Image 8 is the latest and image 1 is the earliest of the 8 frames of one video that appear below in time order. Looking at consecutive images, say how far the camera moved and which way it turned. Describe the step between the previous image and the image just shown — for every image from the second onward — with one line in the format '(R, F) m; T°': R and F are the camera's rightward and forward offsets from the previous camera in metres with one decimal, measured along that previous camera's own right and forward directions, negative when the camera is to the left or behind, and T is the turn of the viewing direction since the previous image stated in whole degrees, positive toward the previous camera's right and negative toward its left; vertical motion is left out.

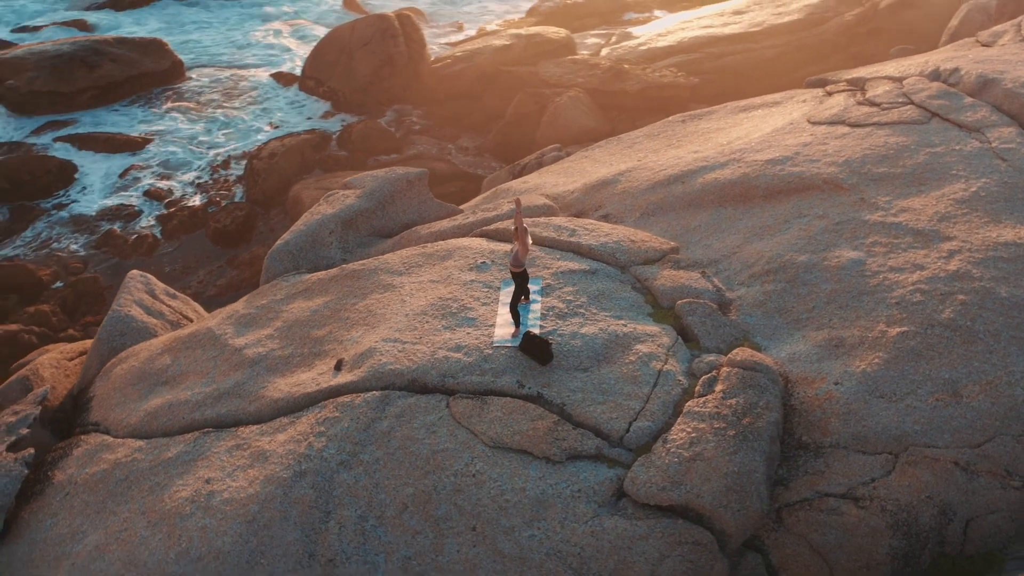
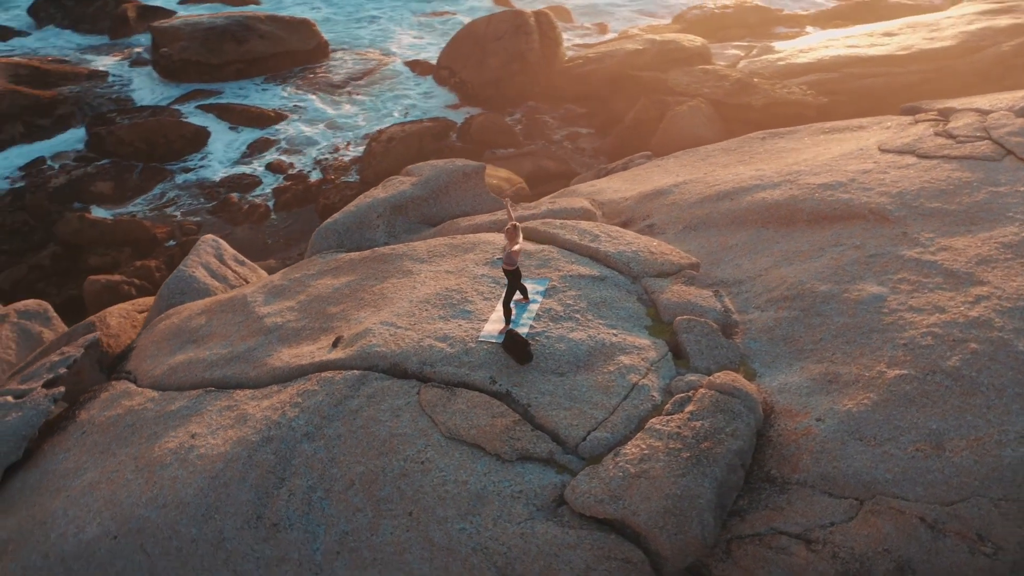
(+1.1, +0.1) m; -9°
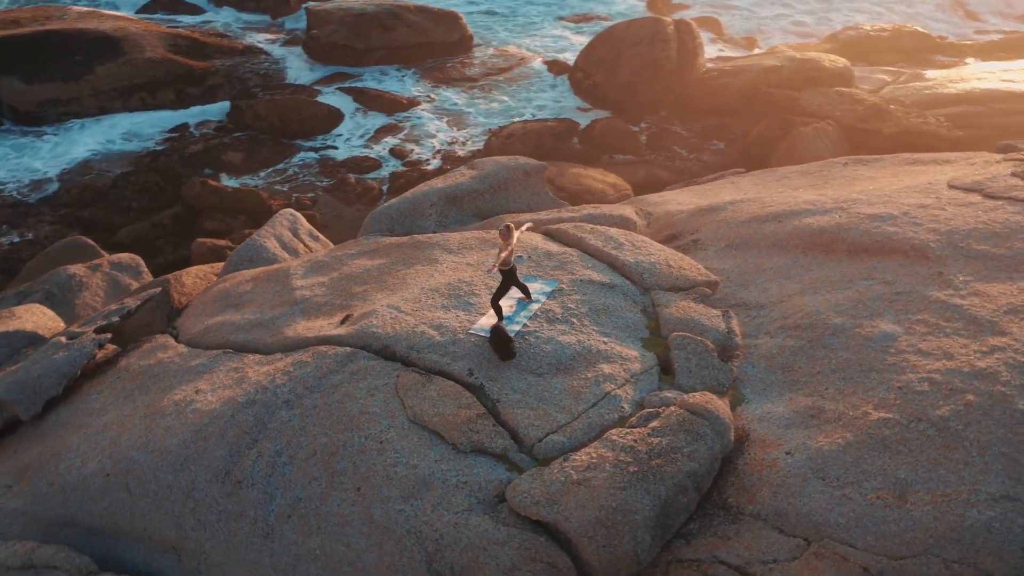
(+1.1, 0.0) m; -9°
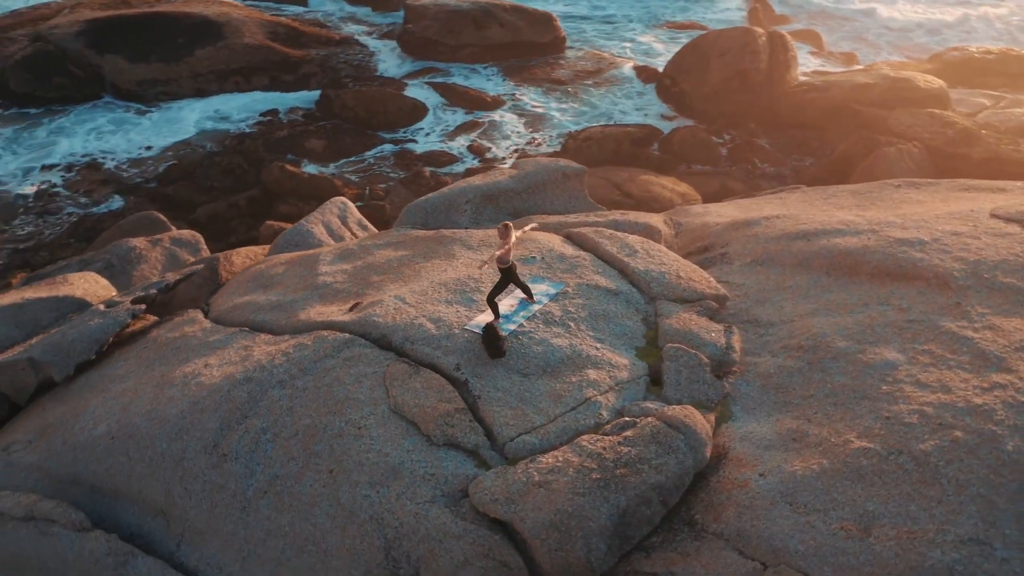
(+0.7, 0.0) m; -6°
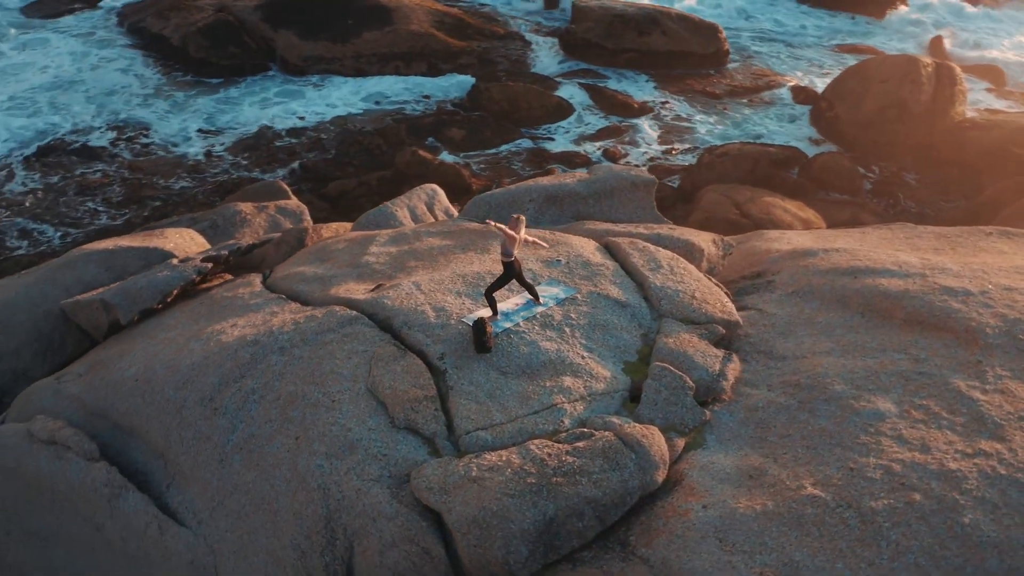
(+1.2, +0.1) m; -11°
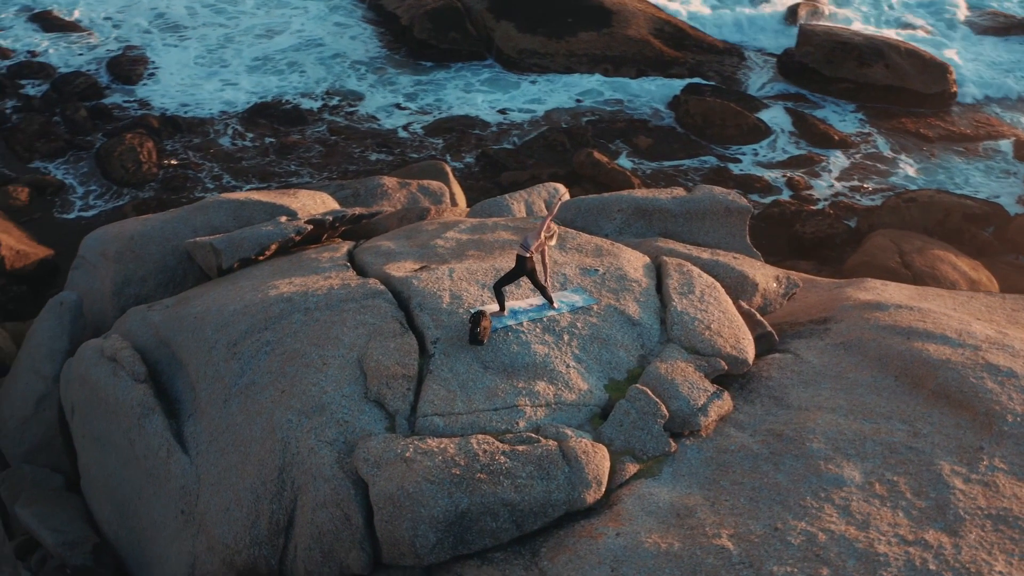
(+1.5, +0.1) m; -14°
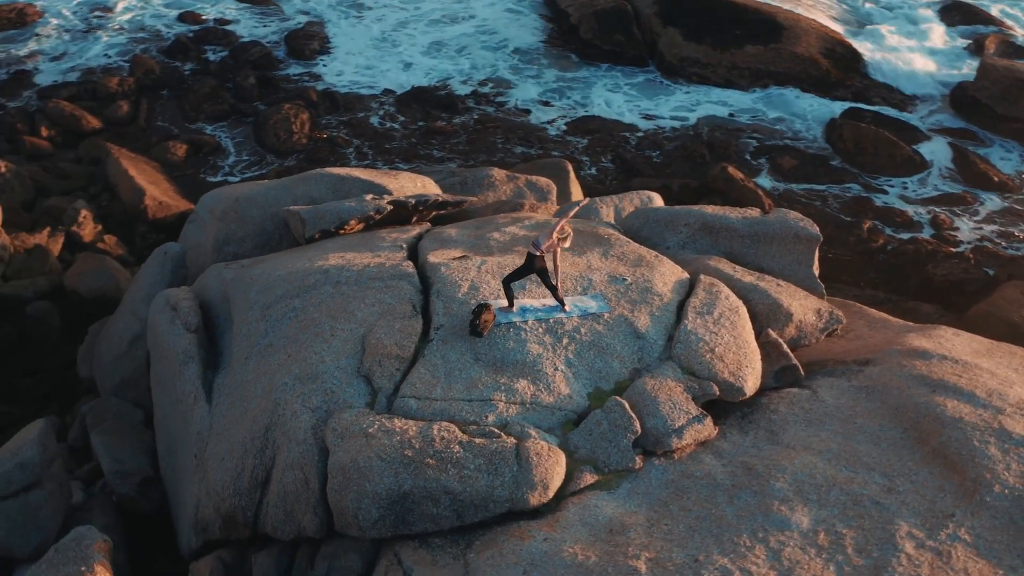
(+1.1, +0.1) m; -11°
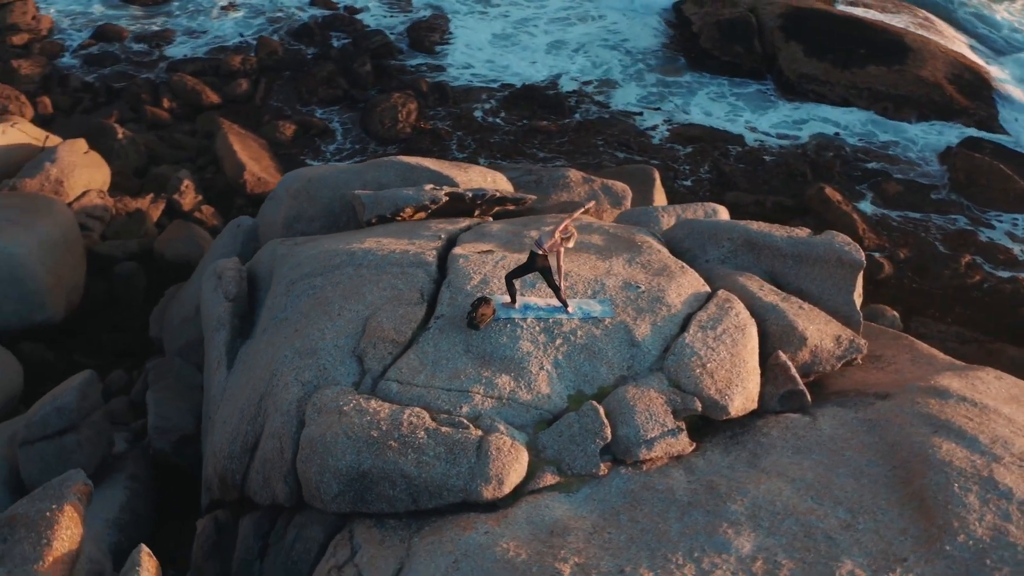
(+0.9, 0.0) m; -8°
